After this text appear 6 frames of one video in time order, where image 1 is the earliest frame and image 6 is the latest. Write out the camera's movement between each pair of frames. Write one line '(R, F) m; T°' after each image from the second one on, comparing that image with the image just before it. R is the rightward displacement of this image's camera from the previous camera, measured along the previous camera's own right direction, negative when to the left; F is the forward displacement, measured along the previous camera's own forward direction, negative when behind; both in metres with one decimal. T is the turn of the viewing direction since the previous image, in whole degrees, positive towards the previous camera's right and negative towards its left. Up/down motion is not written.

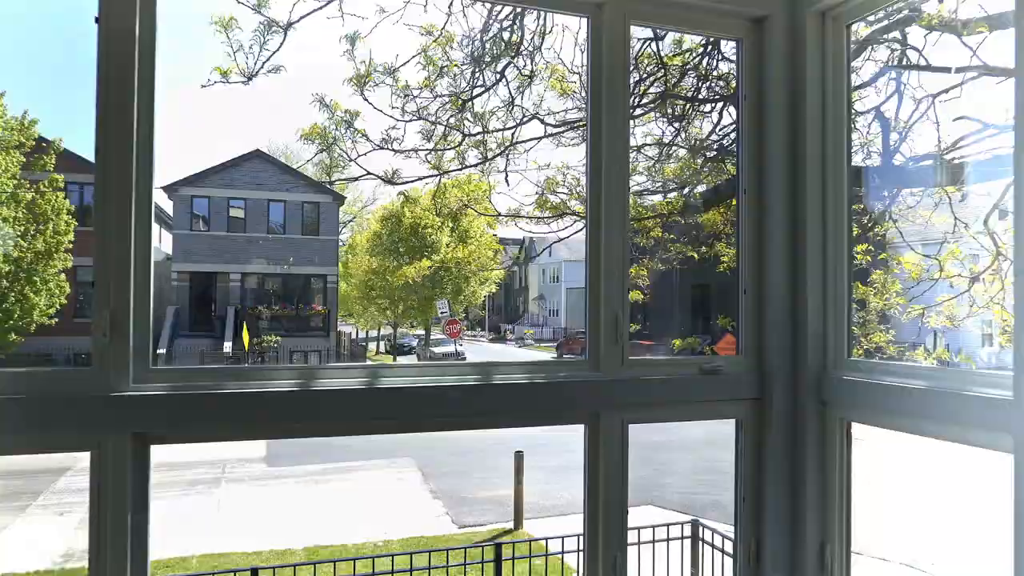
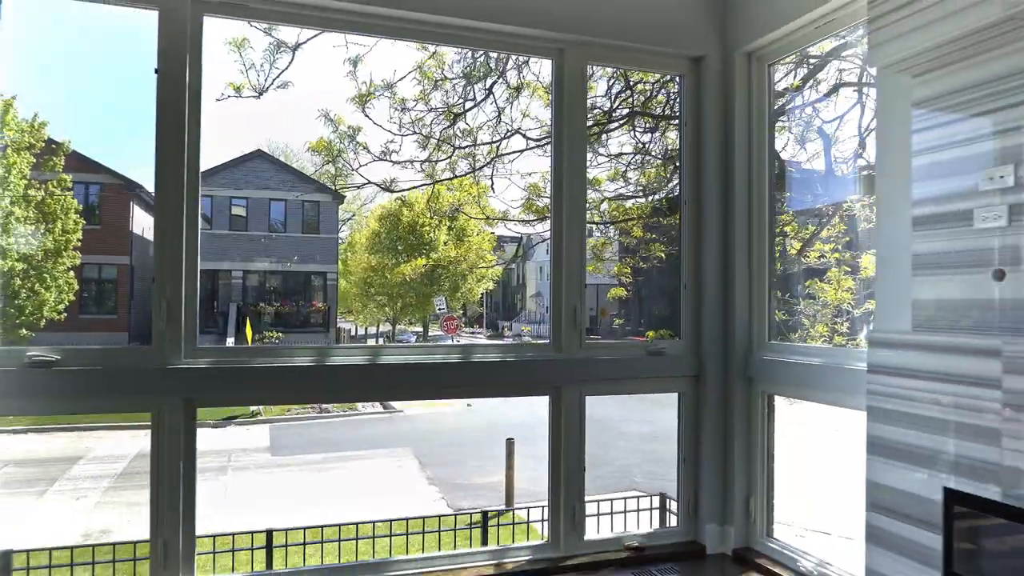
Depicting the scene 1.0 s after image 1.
(+0.1, -0.6) m; 0°
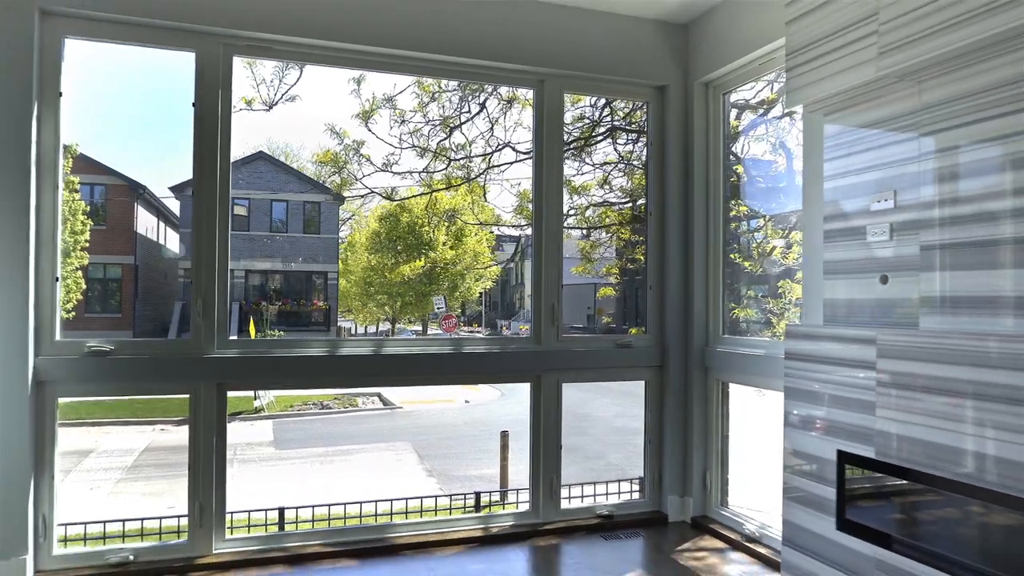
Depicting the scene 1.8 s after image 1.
(+0.1, -0.5) m; 0°
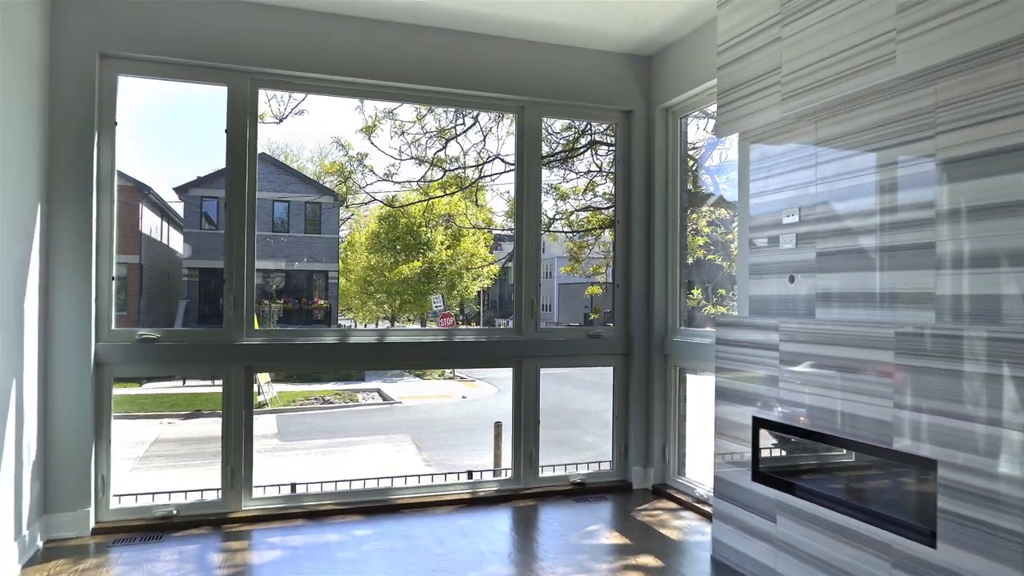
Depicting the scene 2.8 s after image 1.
(+0.1, -0.6) m; 0°
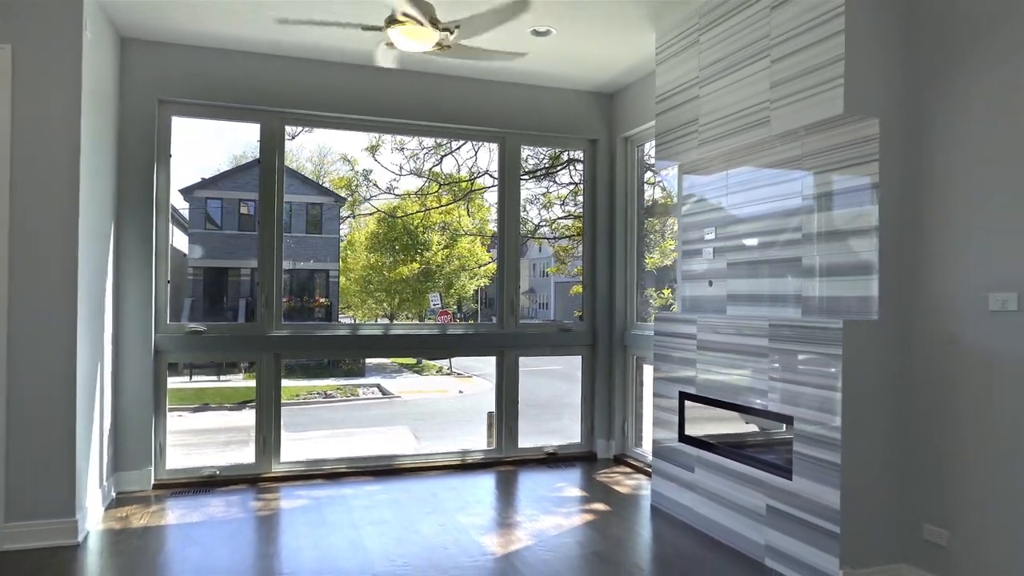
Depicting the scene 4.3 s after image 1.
(+0.1, -0.8) m; 0°
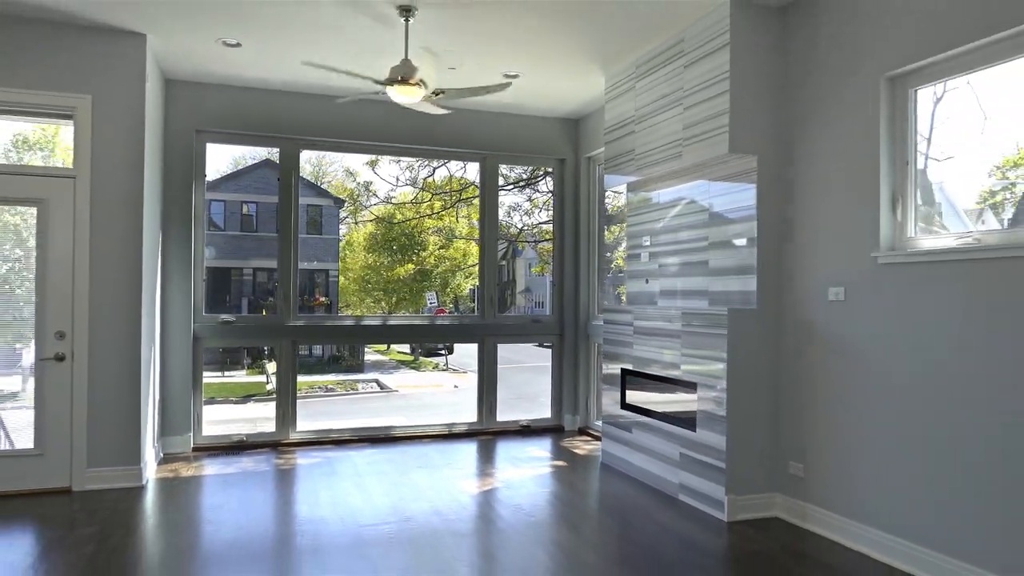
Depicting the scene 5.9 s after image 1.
(+0.2, -0.9) m; 0°
